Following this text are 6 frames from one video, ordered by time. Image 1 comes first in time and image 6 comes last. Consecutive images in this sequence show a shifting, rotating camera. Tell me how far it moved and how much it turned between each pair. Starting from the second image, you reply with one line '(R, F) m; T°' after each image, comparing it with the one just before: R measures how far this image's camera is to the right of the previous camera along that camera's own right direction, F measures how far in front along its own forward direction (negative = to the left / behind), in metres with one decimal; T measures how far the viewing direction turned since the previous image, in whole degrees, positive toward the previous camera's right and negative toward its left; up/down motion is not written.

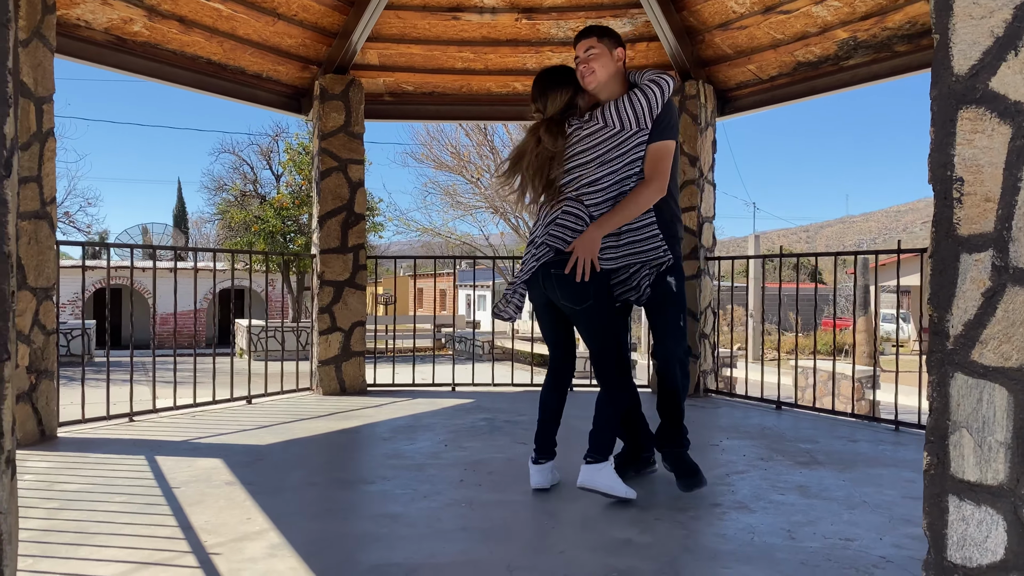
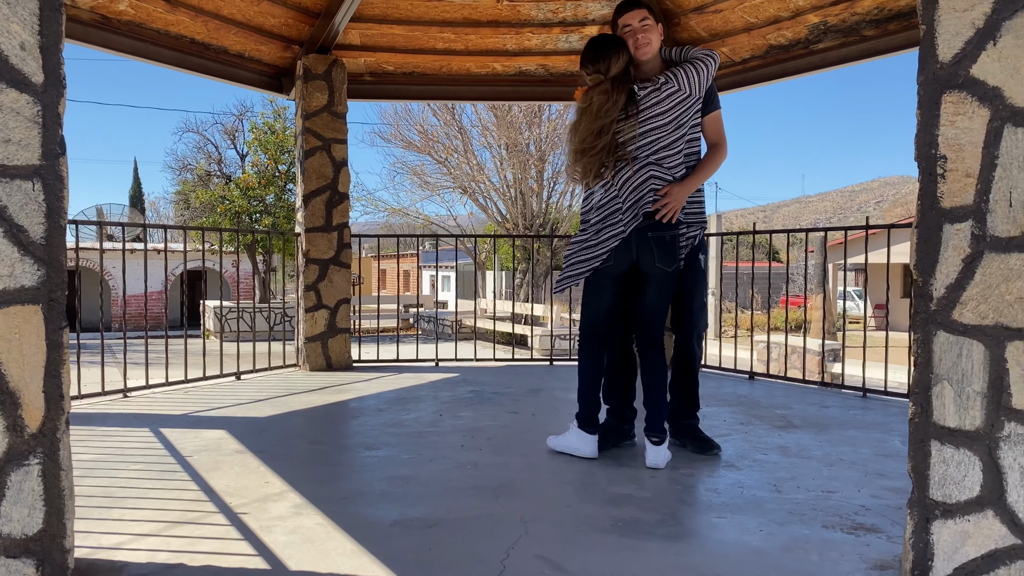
(-0.2, -0.1) m; +3°
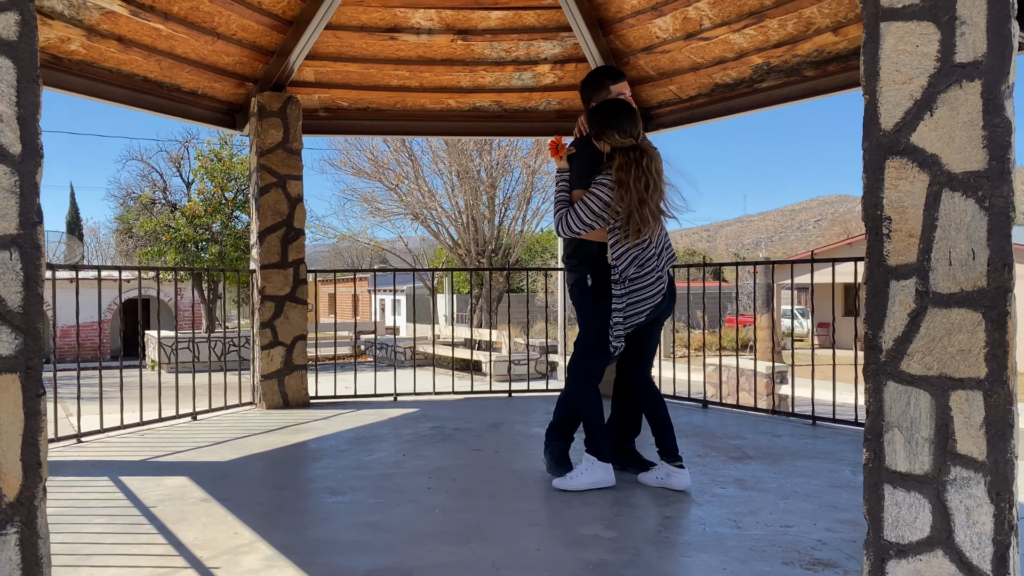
(-0.1, 0.0) m; +4°
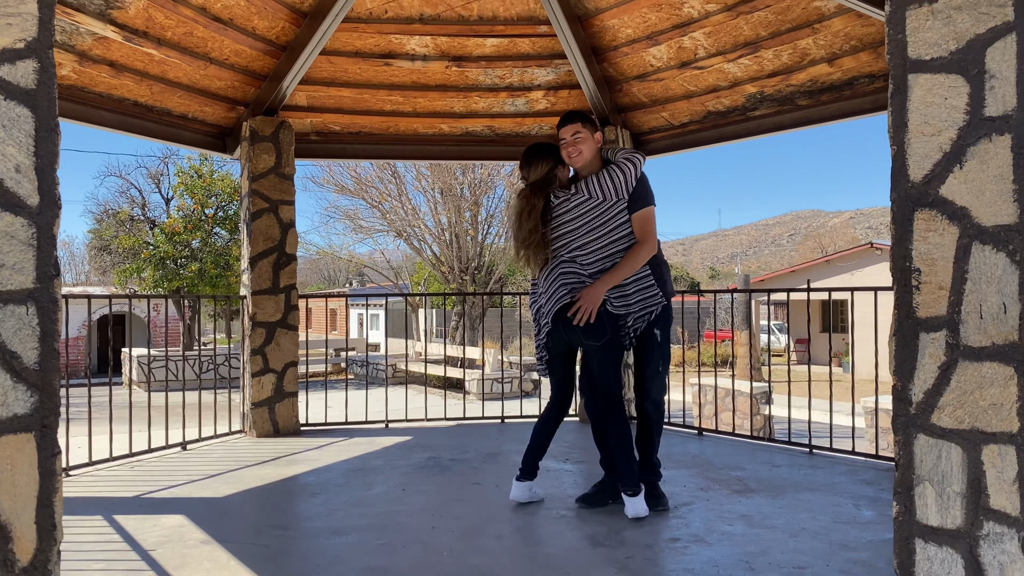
(-0.1, 0.0) m; +2°
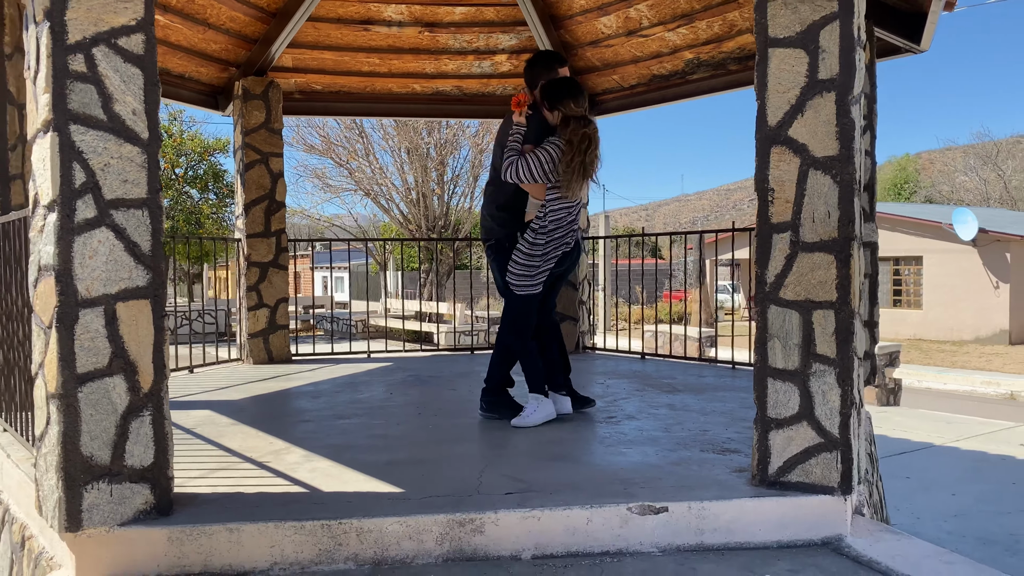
(0.0, -0.7) m; +3°
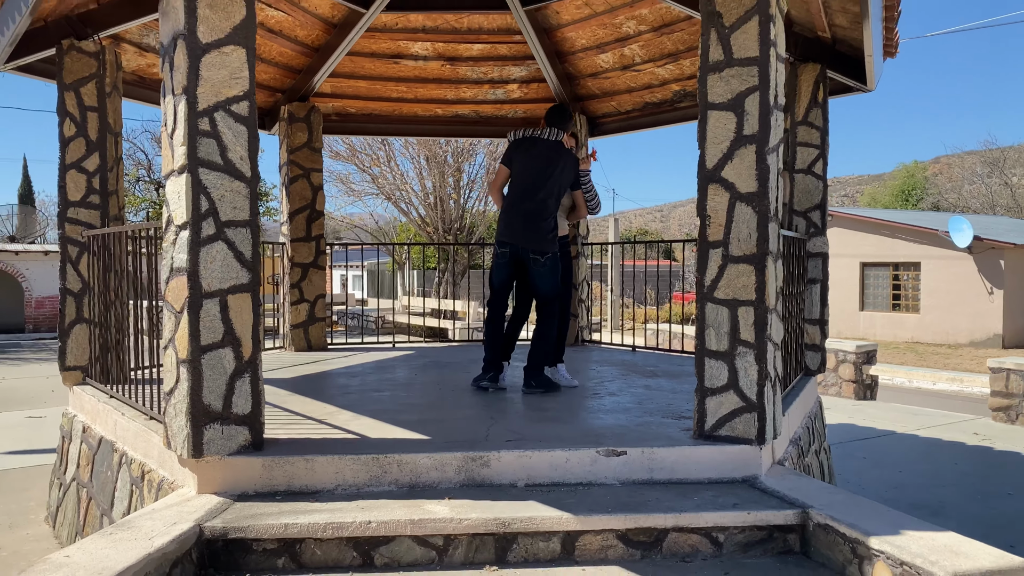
(+0.1, -0.9) m; -1°
